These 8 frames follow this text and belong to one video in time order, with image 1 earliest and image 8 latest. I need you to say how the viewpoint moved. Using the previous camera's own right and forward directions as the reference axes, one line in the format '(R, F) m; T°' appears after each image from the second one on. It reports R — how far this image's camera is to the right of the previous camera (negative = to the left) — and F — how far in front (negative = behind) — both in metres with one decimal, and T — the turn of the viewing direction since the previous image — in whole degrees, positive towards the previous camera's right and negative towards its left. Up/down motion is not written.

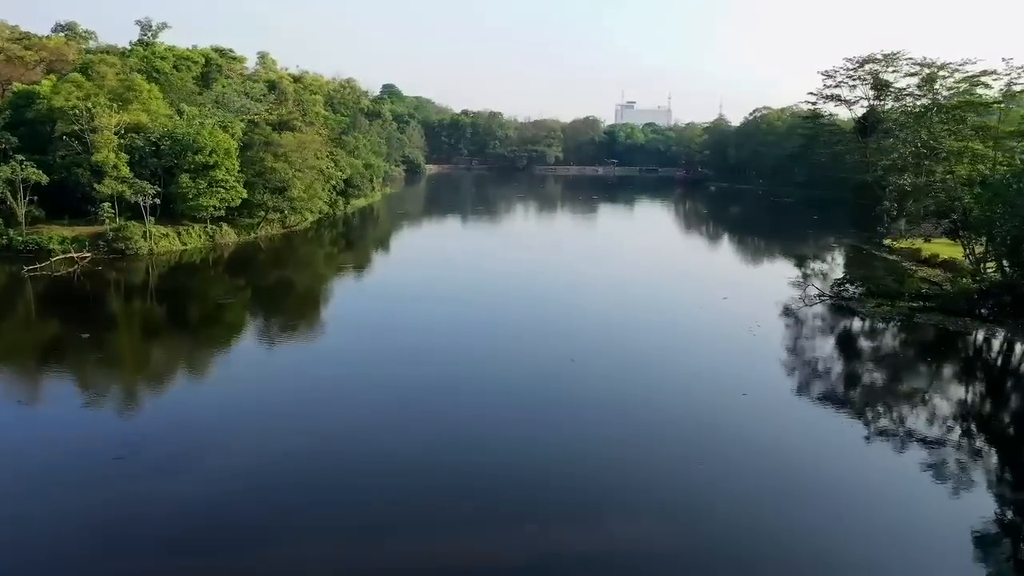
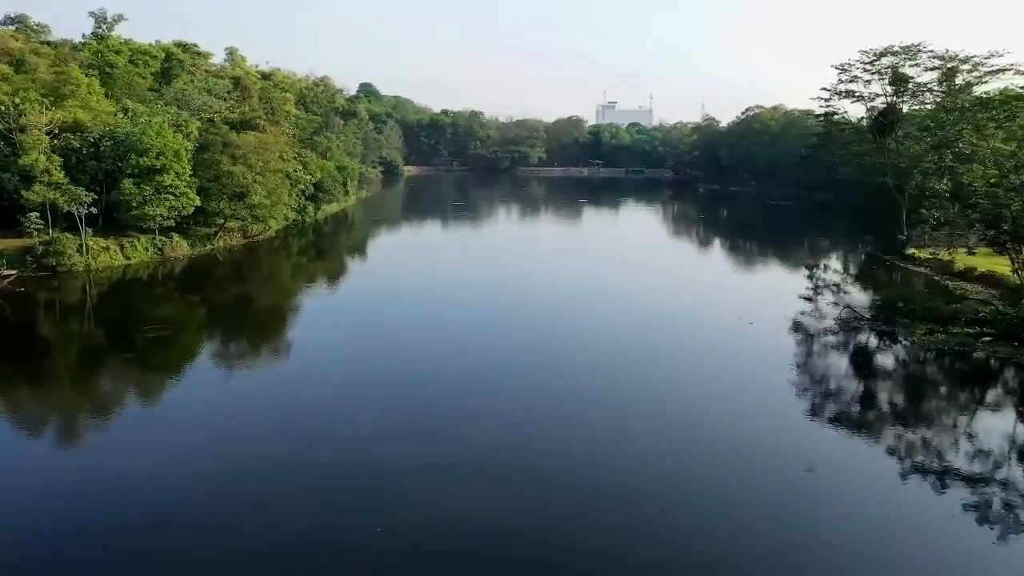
(-0.2, +2.1) m; +2°
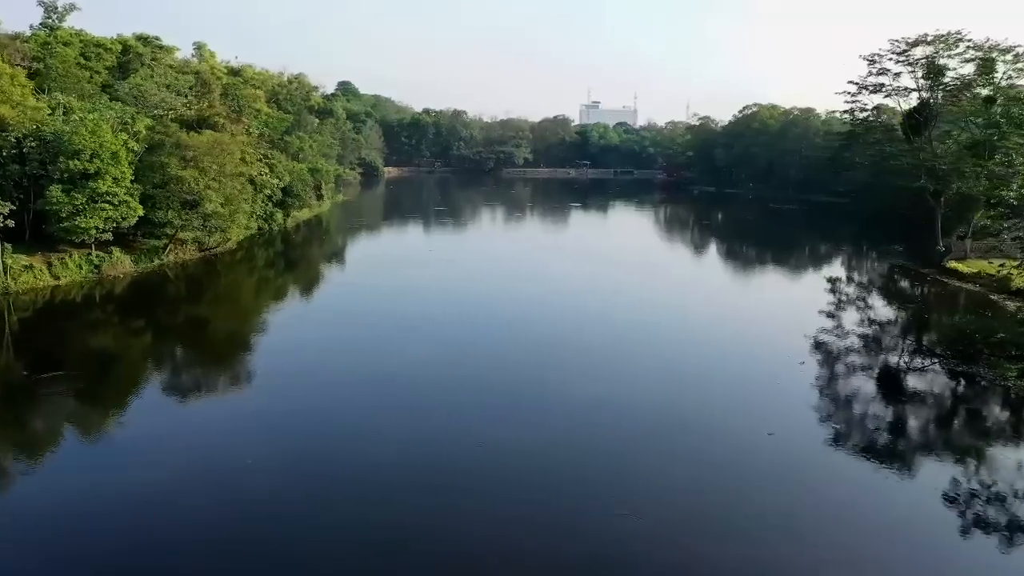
(-0.2, +2.3) m; +1°
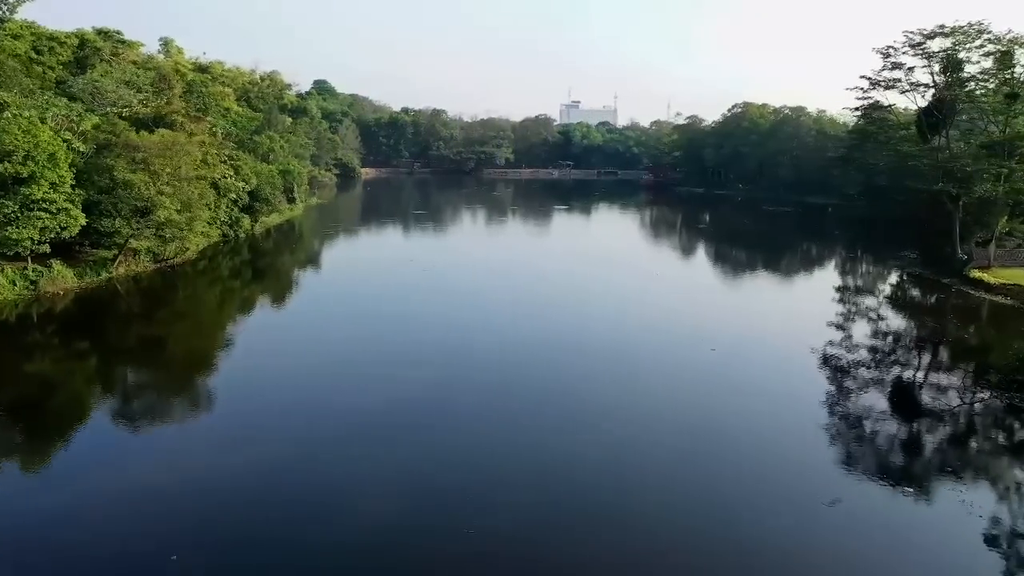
(-0.2, +1.5) m; +2°
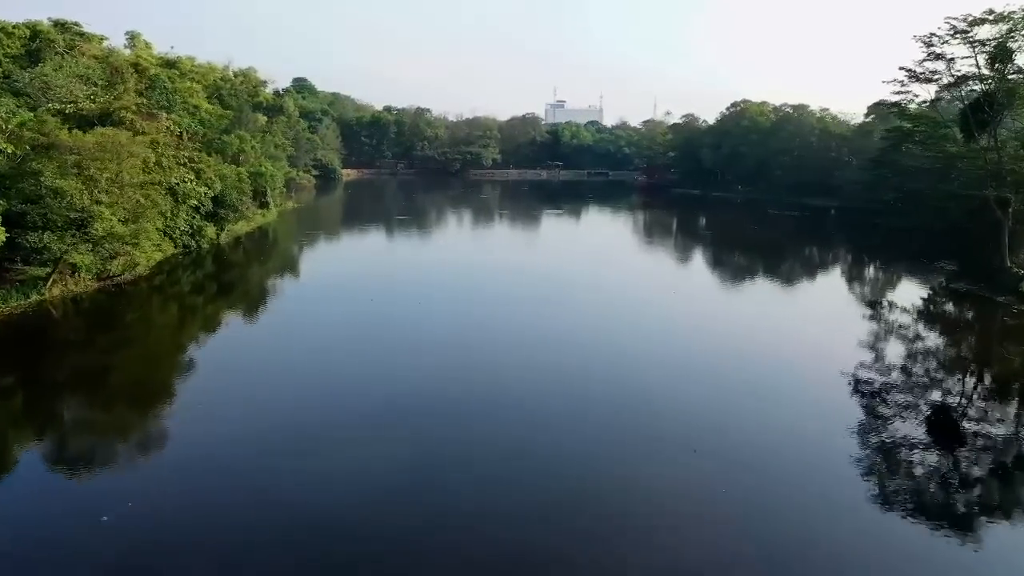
(-0.3, +2.0) m; +1°
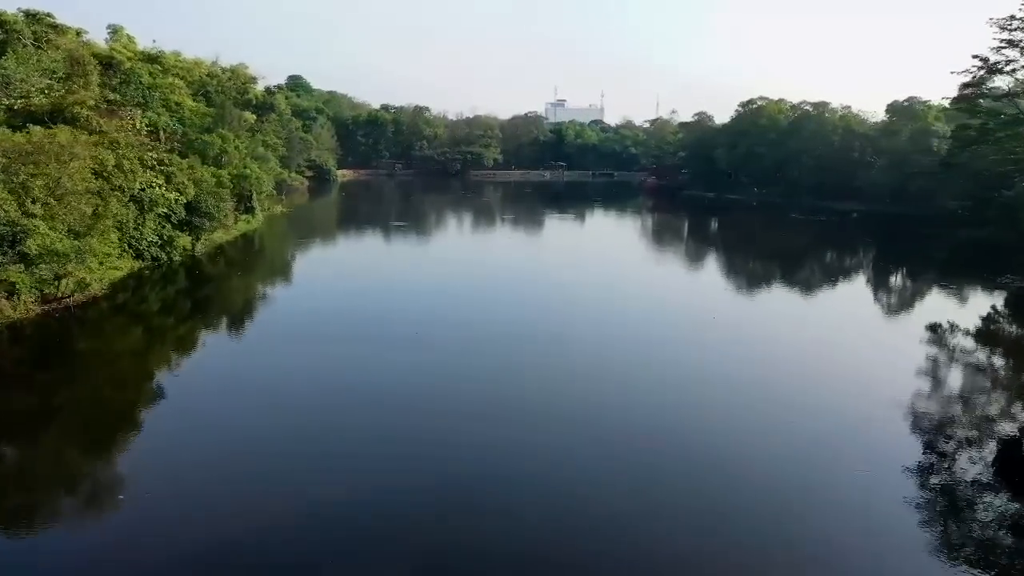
(-0.2, +2.0) m; 0°
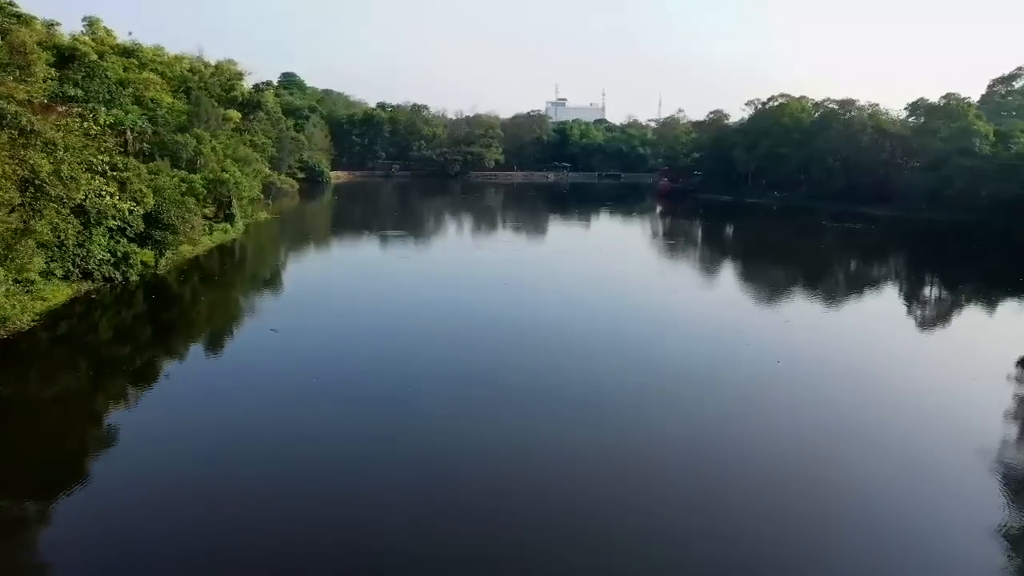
(-0.2, +2.3) m; 0°
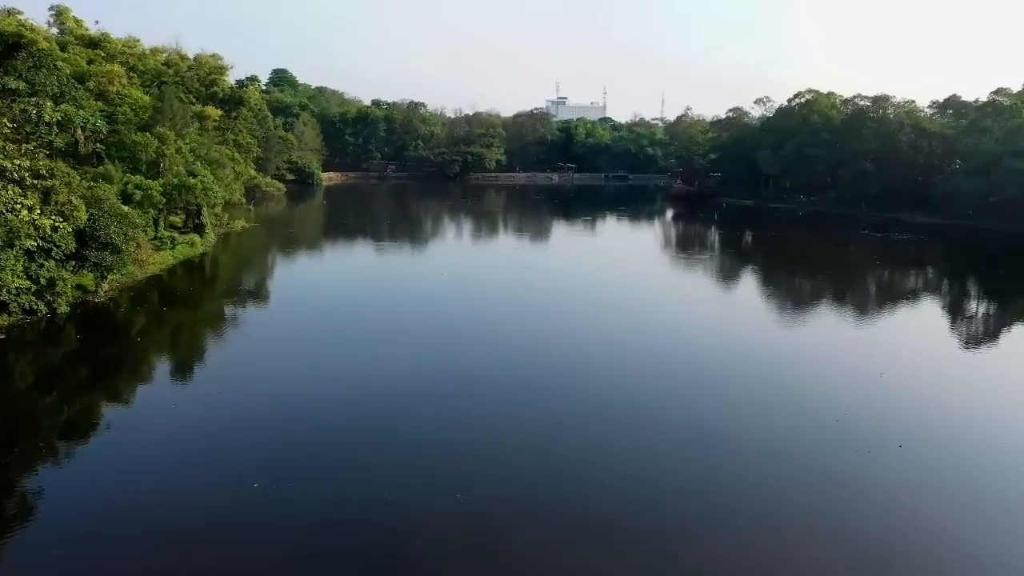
(-0.2, +2.6) m; 0°
